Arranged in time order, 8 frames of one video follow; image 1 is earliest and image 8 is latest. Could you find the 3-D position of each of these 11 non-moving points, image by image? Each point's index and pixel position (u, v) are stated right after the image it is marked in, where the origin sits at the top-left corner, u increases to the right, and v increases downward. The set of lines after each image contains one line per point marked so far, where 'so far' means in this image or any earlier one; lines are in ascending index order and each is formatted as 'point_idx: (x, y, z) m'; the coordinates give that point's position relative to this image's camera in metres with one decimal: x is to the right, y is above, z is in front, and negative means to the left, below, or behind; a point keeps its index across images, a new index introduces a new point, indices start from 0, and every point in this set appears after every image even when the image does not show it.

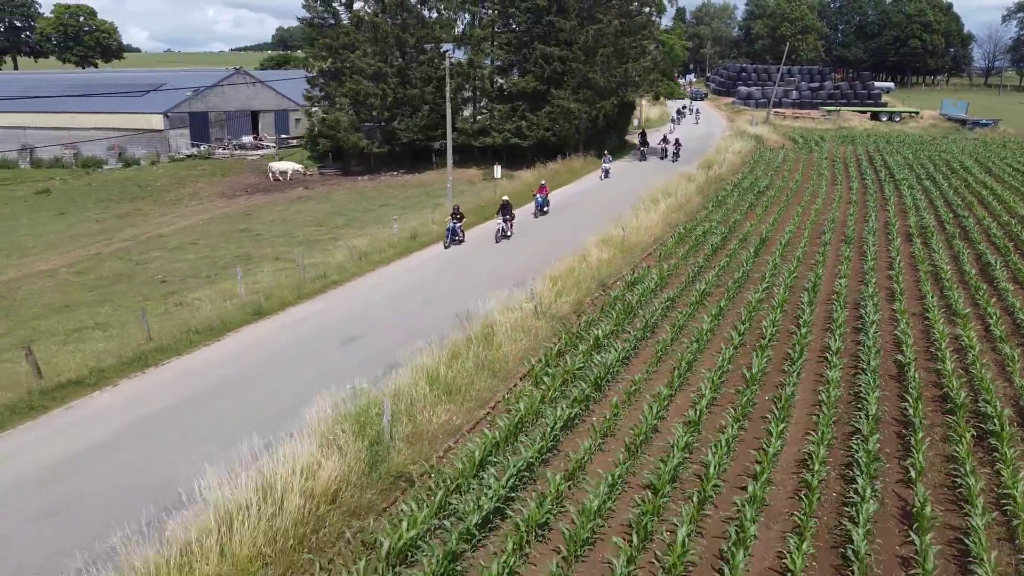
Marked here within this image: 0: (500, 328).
0: (-0.2, -0.5, +14.3) m
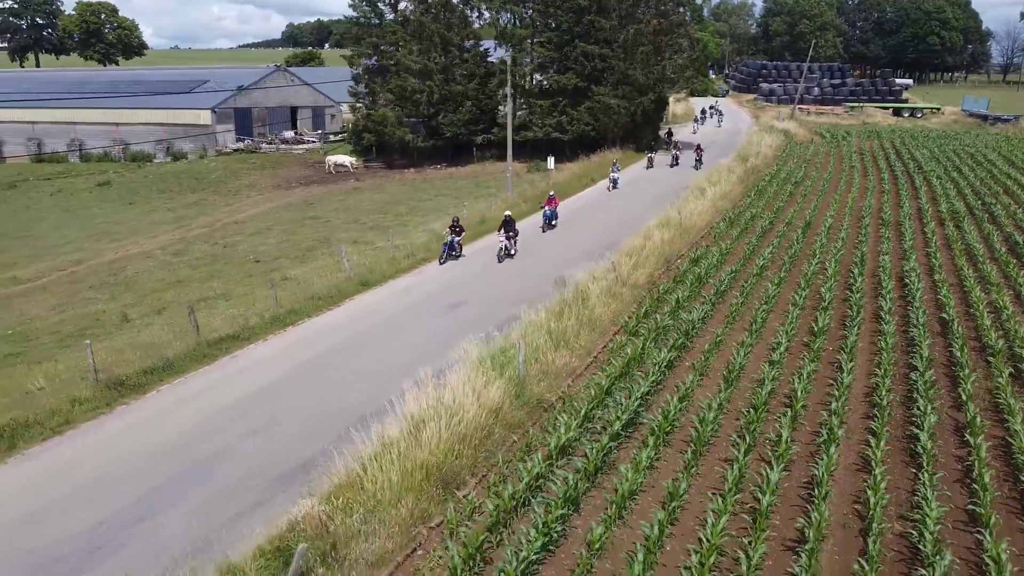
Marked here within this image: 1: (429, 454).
0: (+1.2, -0.1, +16.5) m
1: (-0.6, -1.3, +9.8) m
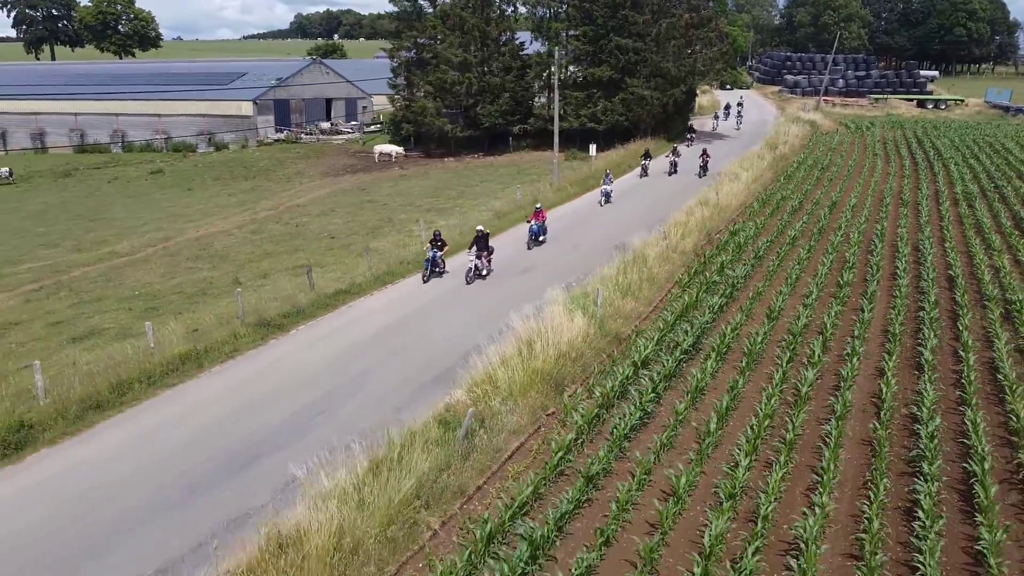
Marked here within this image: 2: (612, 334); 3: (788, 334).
0: (+2.4, +0.6, +19.3) m
1: (+0.4, -0.7, +12.7) m
2: (+1.3, -0.4, +14.9) m
3: (+3.5, -0.6, +14.1) m
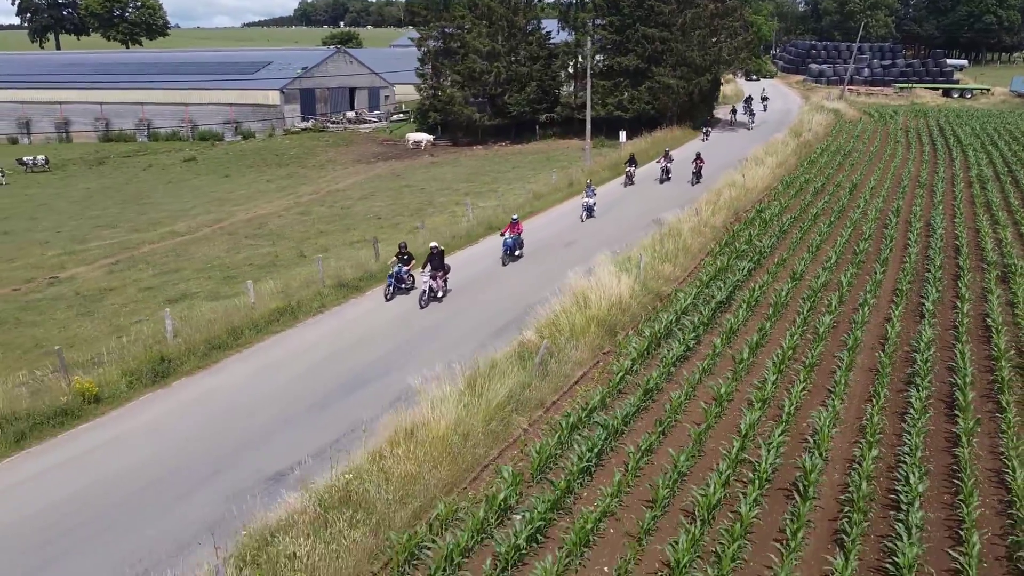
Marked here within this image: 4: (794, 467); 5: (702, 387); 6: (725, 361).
0: (+3.4, +1.2, +21.4) m
1: (+1.2, -0.2, +14.9) m
2: (+2.2, +0.1, +17.0) m
3: (+4.3, 0.0, +16.1) m
4: (+2.2, -1.4, +8.8) m
5: (+1.9, -1.0, +11.4) m
6: (+2.4, -0.8, +12.6) m
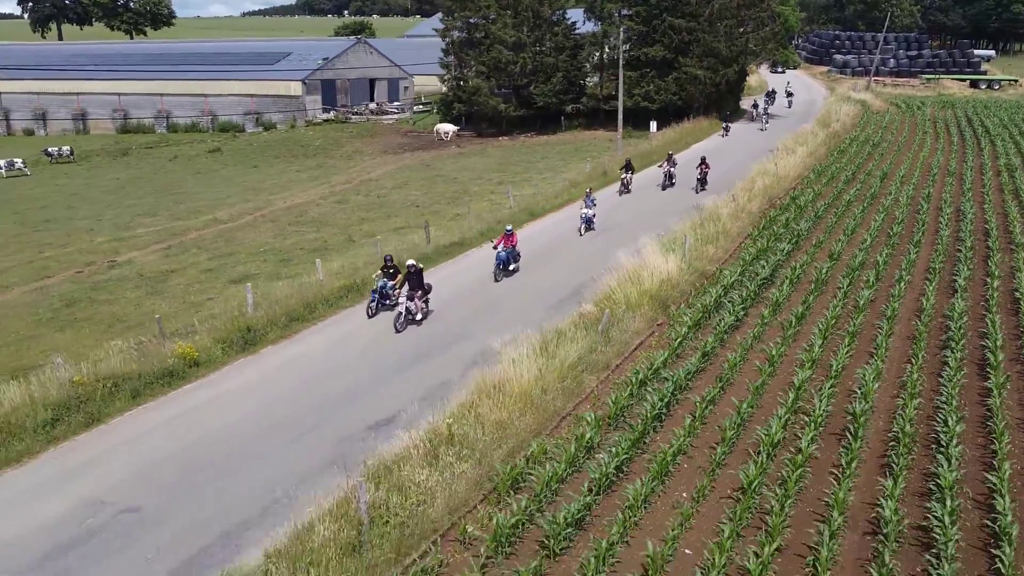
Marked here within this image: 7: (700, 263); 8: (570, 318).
0: (+4.3, +1.5, +22.5) m
1: (+2.0, +0.2, +16.0) m
2: (+3.0, +0.5, +18.1) m
3: (+5.1, +0.3, +17.2) m
4: (+3.0, -1.1, +9.9) m
5: (+2.7, -0.7, +12.5) m
6: (+3.2, -0.5, +13.7) m
7: (+2.9, +0.3, +17.2) m
8: (+0.7, -0.4, +14.2) m
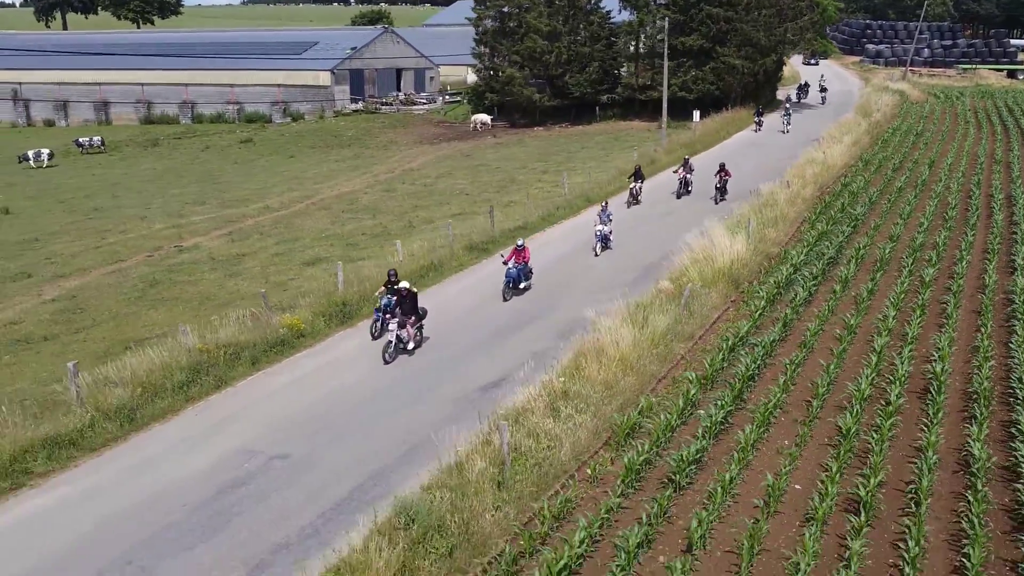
0: (+5.6, +1.9, +23.4) m
1: (+3.2, +0.5, +17.0) m
2: (+4.2, +0.8, +19.0) m
3: (+6.3, +0.6, +18.1) m
4: (+4.0, -0.9, +10.9) m
5: (+3.8, -0.4, +13.5) m
6: (+4.3, -0.2, +14.6) m
7: (+4.0, +0.7, +18.1) m
8: (+1.9, -0.1, +15.2) m
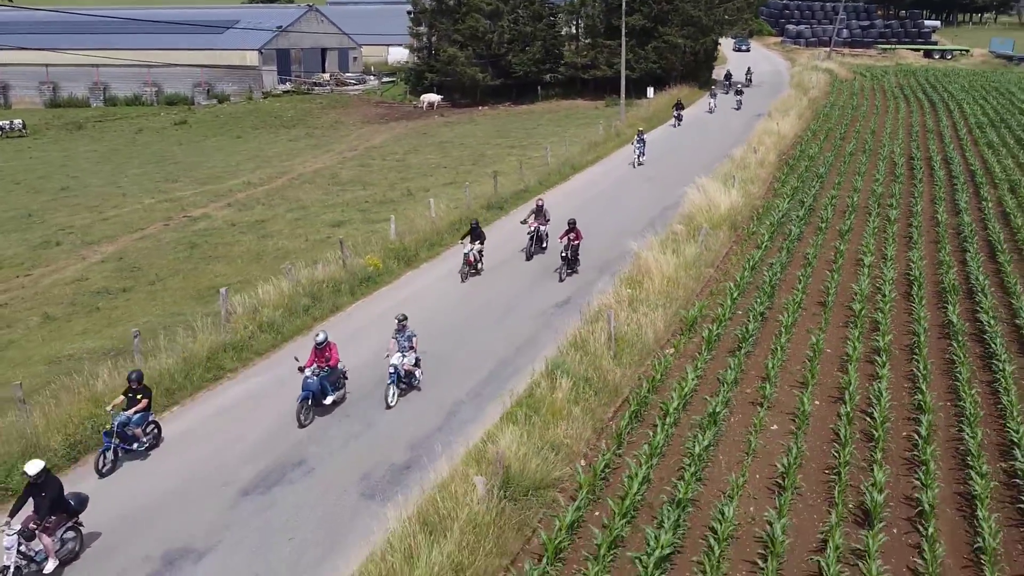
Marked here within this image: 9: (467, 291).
0: (+5.7, +3.1, +26.9) m
1: (+3.8, +1.5, +20.3) m
2: (+4.7, +1.9, +22.5) m
3: (+6.8, +1.7, +21.7) m
4: (+5.0, +0.1, +14.3) m
5: (+4.6, +0.5, +16.9) m
6: (+5.0, +0.8, +18.1) m
7: (+4.5, +1.7, +21.5) m
8: (+2.6, +0.9, +18.5) m
9: (-0.7, -0.1, +16.8) m
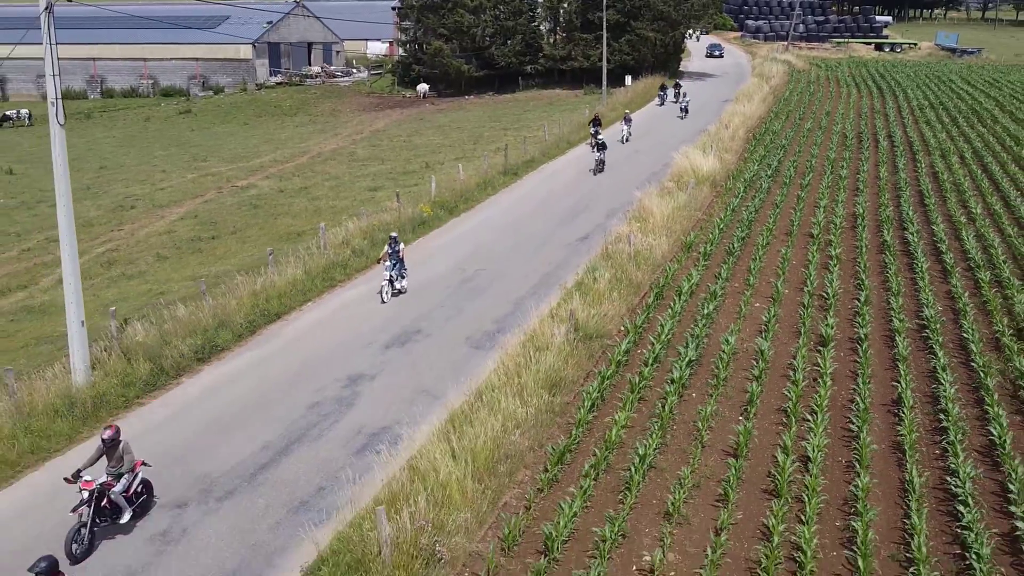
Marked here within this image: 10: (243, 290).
0: (+5.9, +4.3, +31.4) m
1: (+4.3, +2.7, +24.8) m
2: (+5.1, +3.1, +27.0) m
3: (+7.2, +2.9, +26.2) m
4: (+5.7, +1.3, +18.8) m
5: (+5.2, +1.7, +21.4) m
6: (+5.6, +2.0, +22.6) m
7: (+5.0, +2.9, +26.0) m
8: (+3.1, +2.1, +23.0) m
9: (0.0, +1.1, +21.1) m
10: (-3.9, 0.0, +16.4) m
